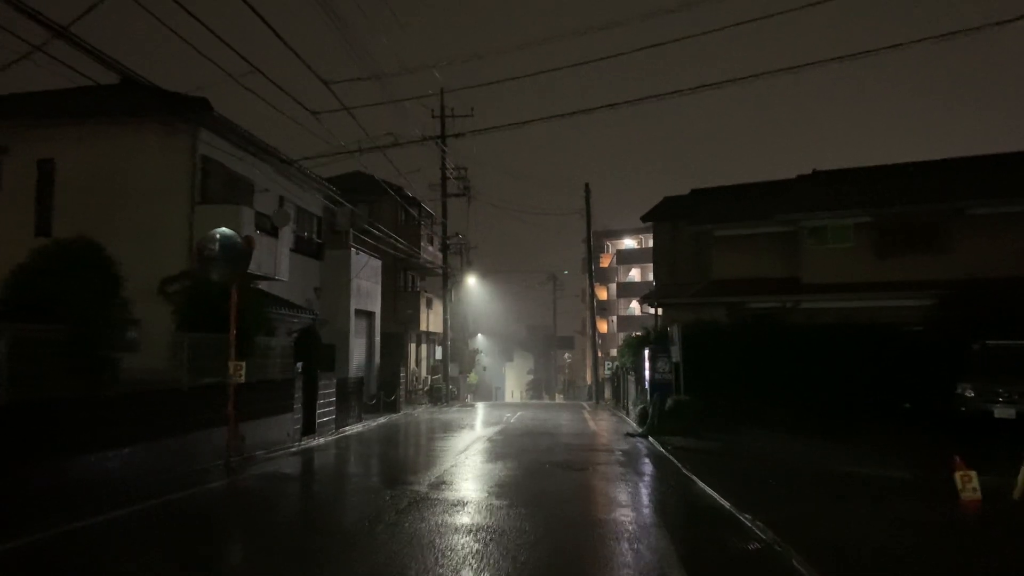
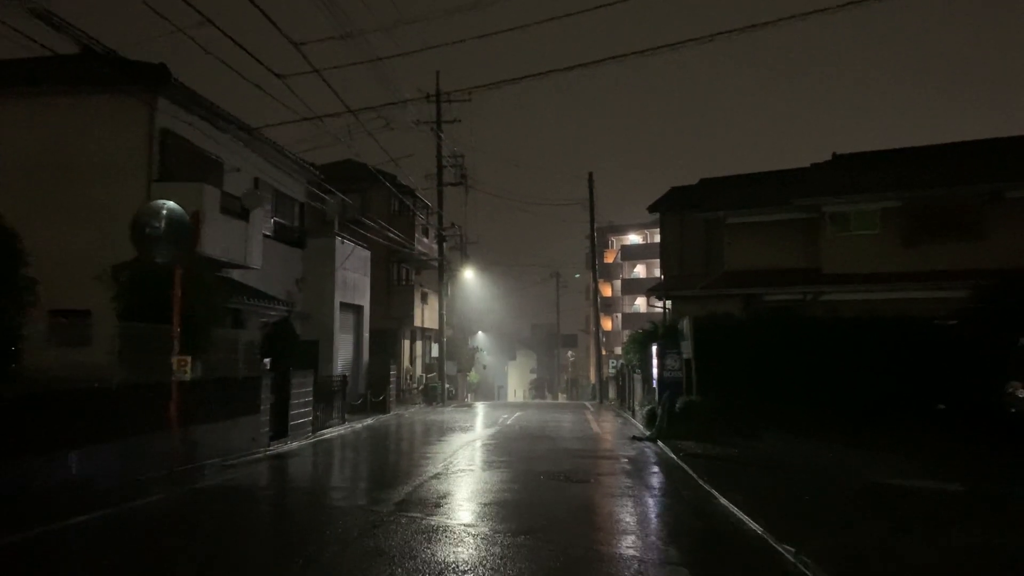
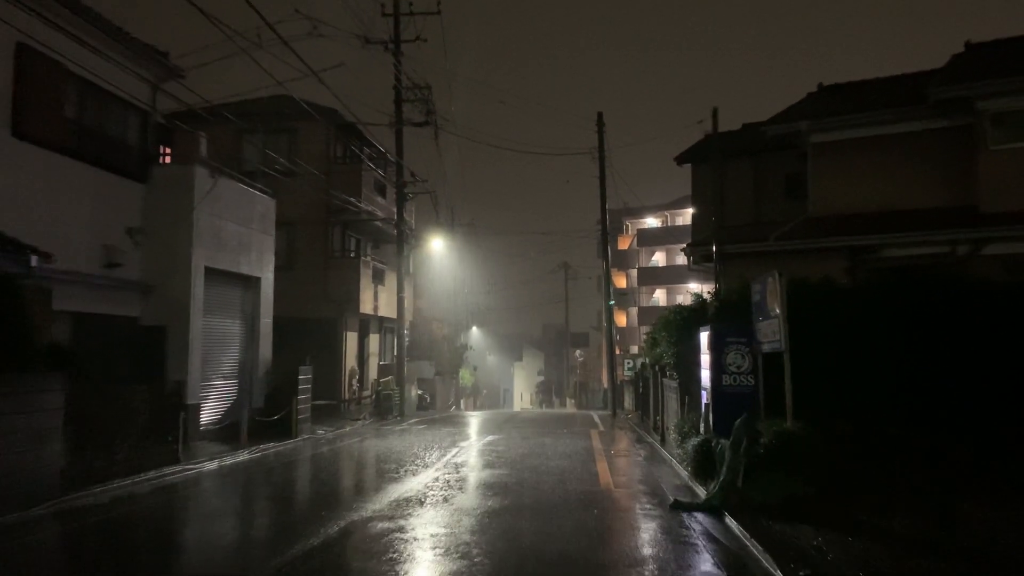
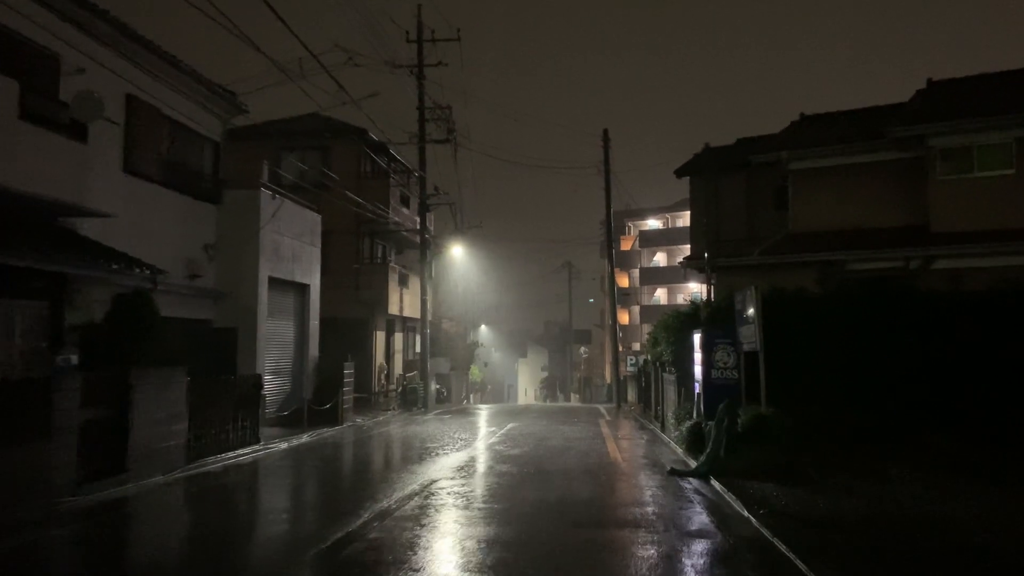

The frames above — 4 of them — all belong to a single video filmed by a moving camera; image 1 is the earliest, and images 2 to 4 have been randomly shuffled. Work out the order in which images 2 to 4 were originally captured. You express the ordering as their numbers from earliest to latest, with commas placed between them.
2, 4, 3
